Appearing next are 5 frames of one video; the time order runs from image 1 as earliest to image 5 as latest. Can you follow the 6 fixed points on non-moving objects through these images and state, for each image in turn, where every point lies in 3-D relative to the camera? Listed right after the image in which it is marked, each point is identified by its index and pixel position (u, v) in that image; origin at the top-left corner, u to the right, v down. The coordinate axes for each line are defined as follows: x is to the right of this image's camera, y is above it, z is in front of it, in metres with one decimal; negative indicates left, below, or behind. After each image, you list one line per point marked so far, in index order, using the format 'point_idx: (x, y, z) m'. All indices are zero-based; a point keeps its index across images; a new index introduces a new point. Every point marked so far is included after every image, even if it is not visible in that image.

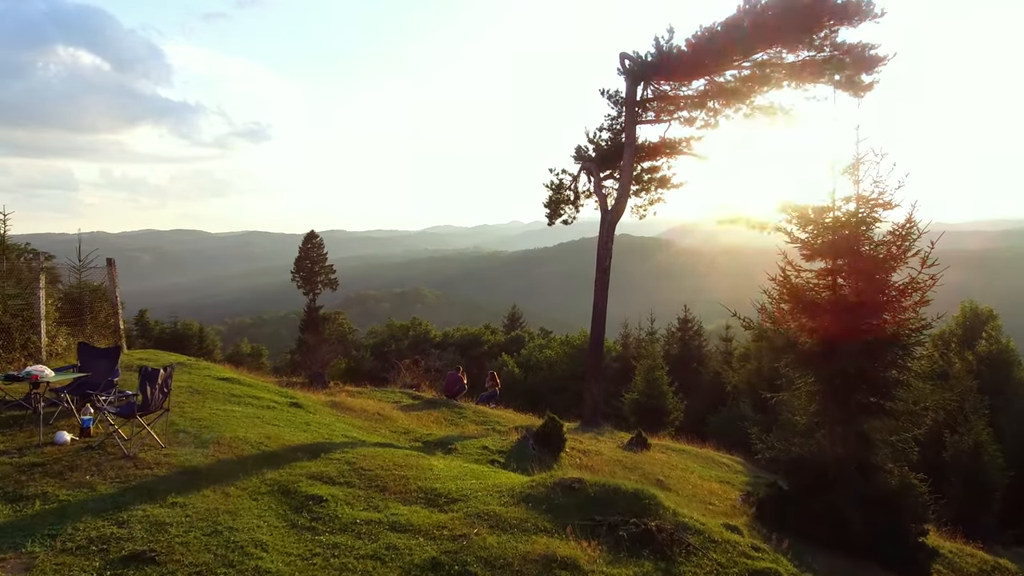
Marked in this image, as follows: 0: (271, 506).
0: (-1.9, -1.7, +4.8) m
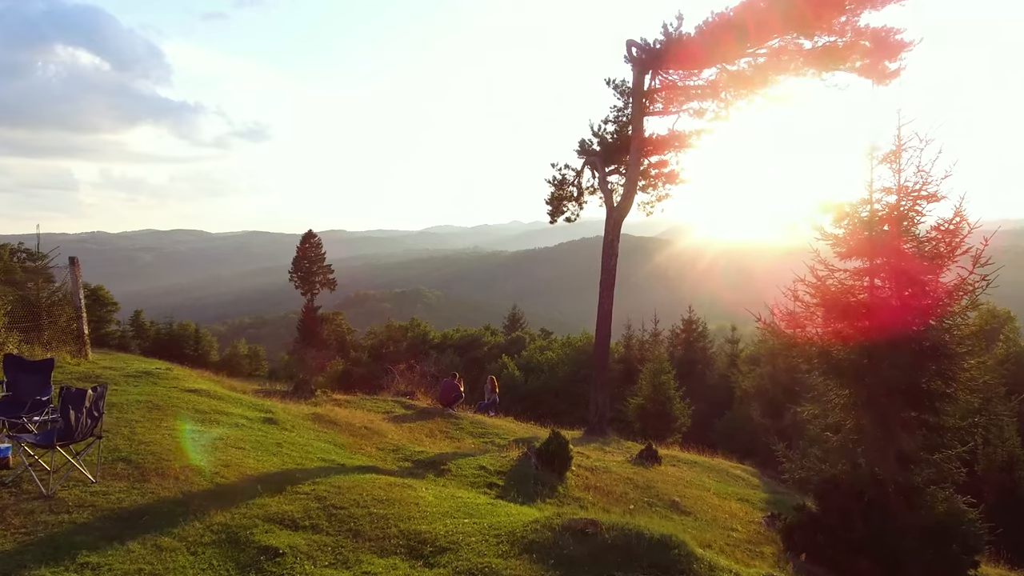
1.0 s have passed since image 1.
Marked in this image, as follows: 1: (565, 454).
0: (-1.9, -1.7, +3.9) m
1: (+0.7, -2.3, +8.5) m
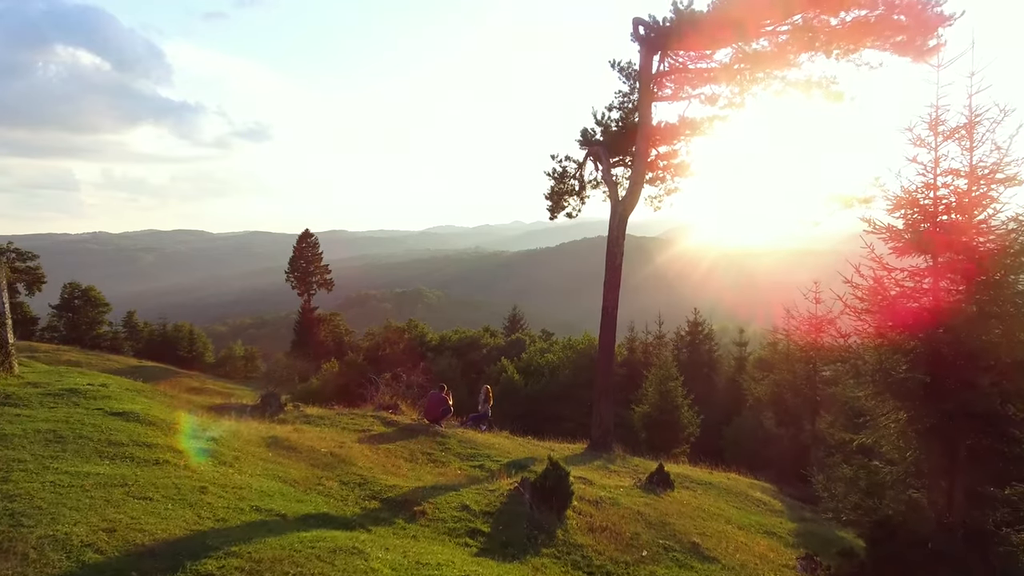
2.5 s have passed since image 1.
0: (-2.0, -1.8, +2.5) m
1: (+0.6, -2.3, +7.1) m
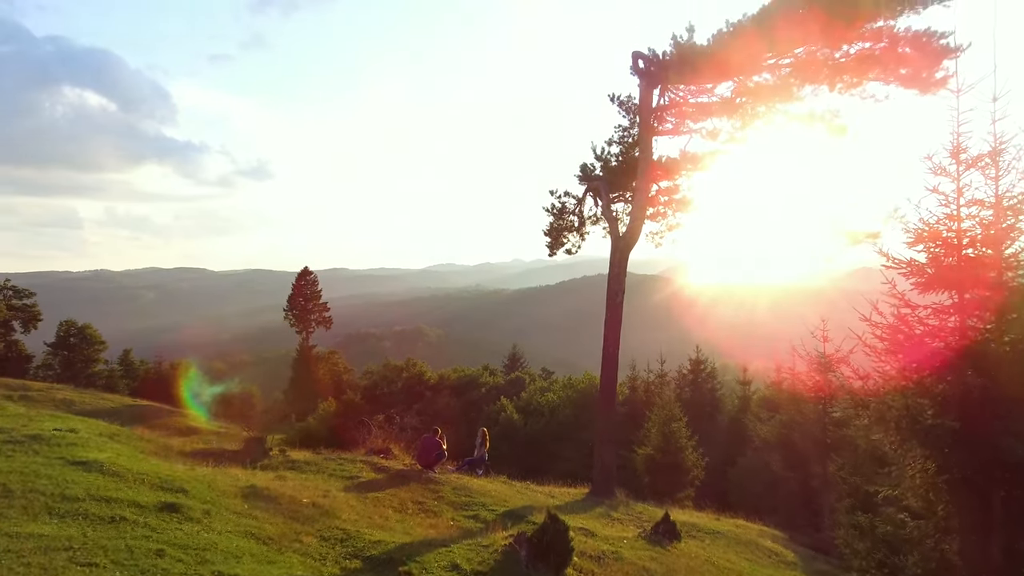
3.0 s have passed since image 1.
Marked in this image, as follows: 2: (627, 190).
0: (-2.1, -1.9, +2.0) m
1: (+0.6, -2.7, +6.5) m
2: (+3.1, +2.6, +16.3) m
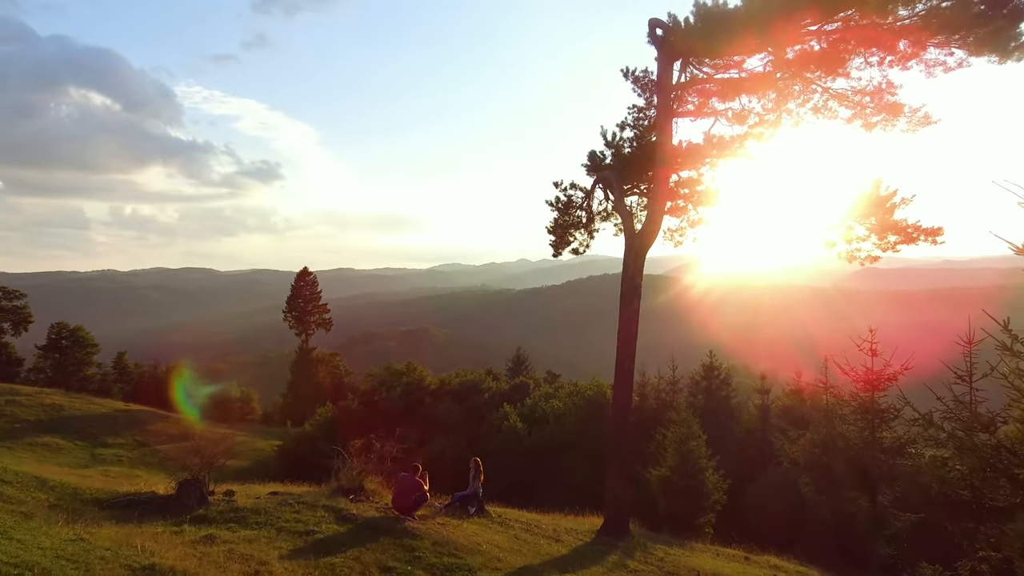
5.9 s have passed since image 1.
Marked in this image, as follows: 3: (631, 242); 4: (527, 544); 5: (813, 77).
0: (-2.2, -2.0, +0.1) m
1: (+0.4, -2.9, +4.6) m
2: (+3.0, +2.5, +14.3) m
3: (+2.7, +1.1, +14.4) m
4: (+0.2, -4.1, +9.9) m
5: (+5.9, +4.1, +11.9) m
